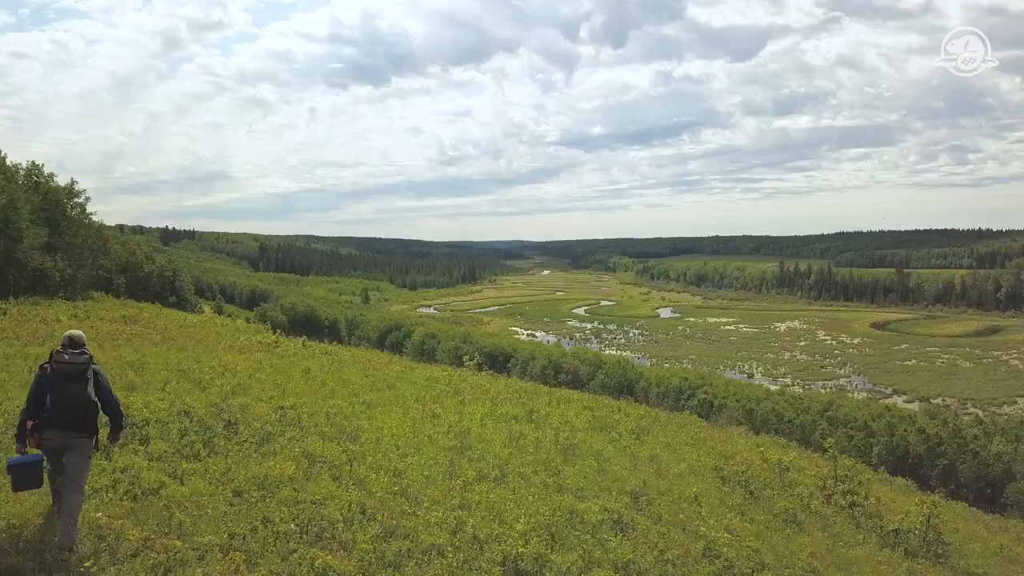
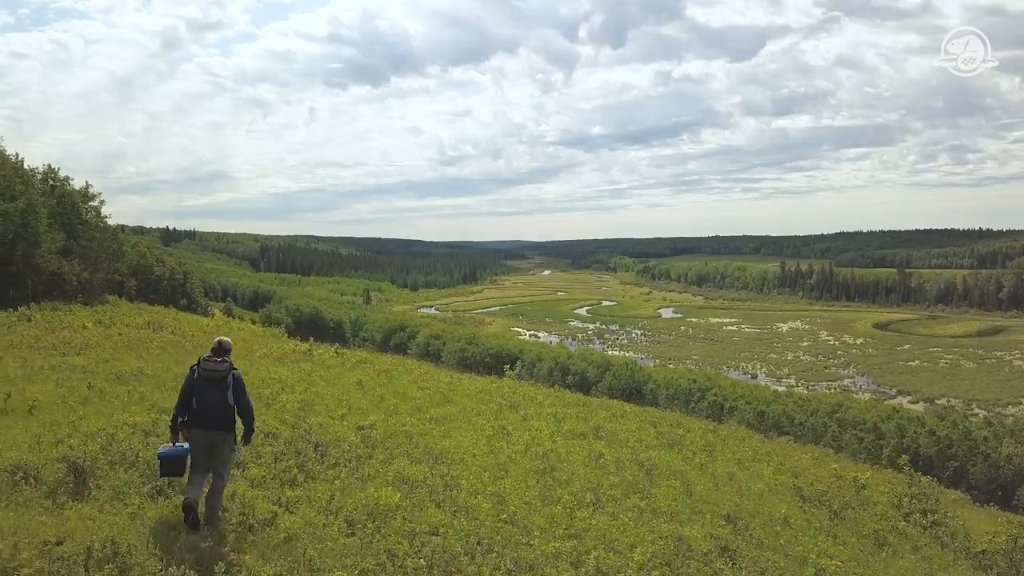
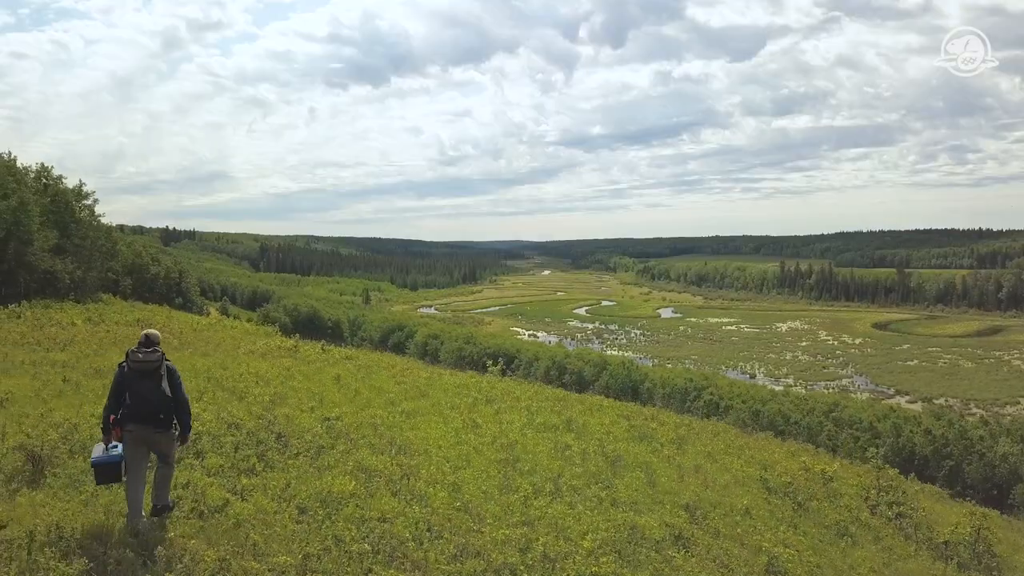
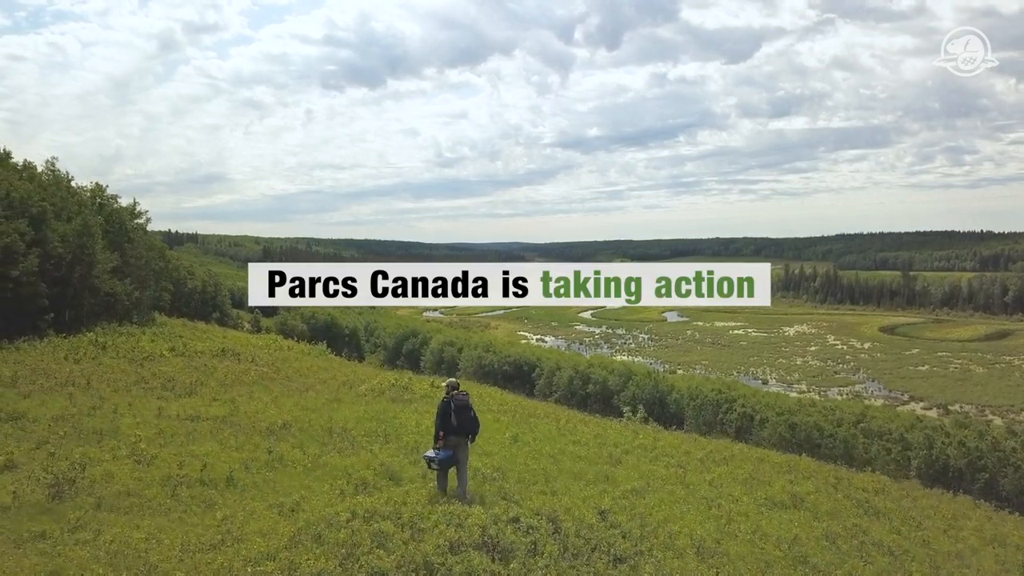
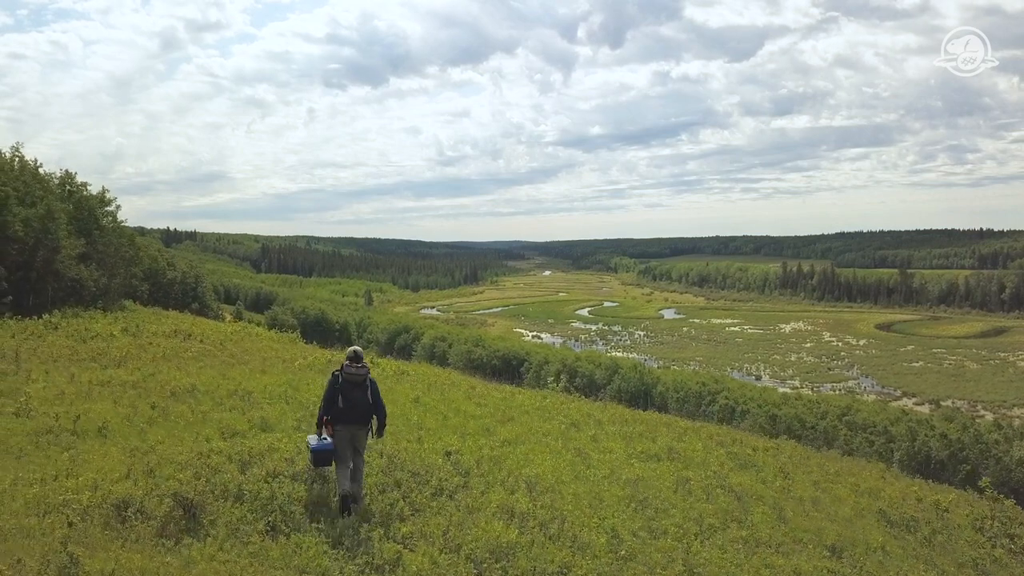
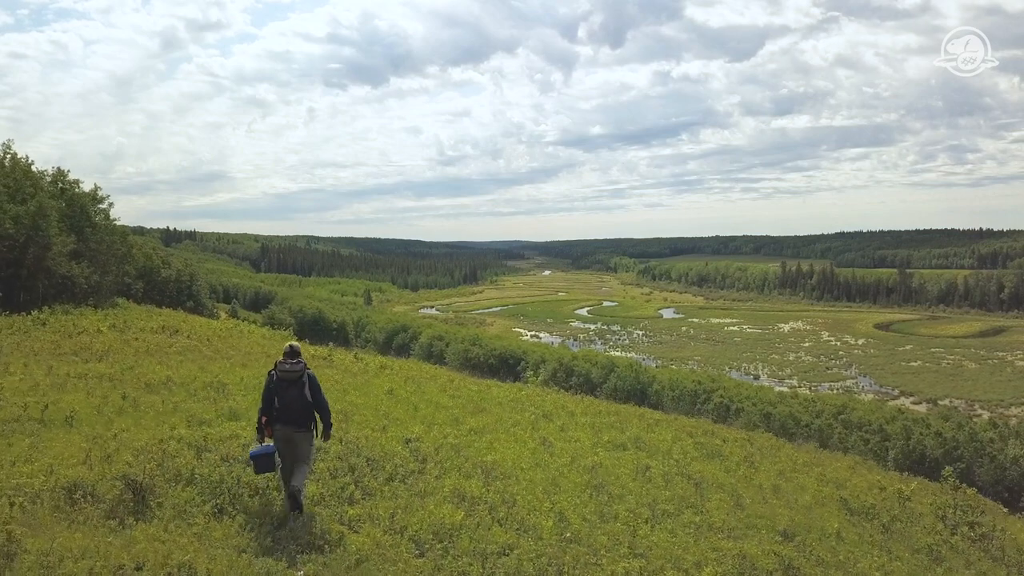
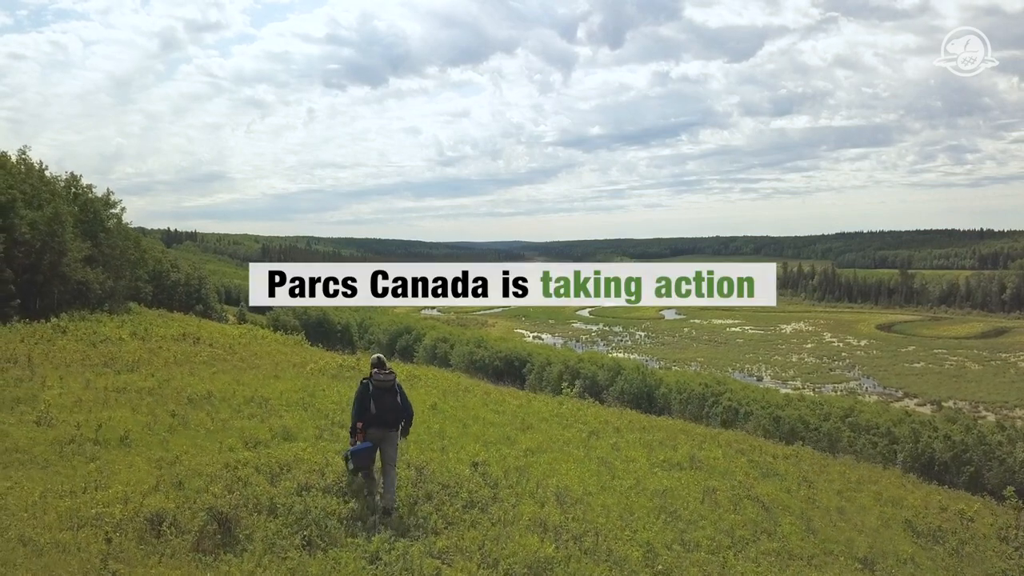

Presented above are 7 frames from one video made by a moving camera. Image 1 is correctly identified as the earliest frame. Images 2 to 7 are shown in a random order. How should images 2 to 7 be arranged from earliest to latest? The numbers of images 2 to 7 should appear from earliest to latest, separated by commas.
3, 2, 6, 5, 7, 4
